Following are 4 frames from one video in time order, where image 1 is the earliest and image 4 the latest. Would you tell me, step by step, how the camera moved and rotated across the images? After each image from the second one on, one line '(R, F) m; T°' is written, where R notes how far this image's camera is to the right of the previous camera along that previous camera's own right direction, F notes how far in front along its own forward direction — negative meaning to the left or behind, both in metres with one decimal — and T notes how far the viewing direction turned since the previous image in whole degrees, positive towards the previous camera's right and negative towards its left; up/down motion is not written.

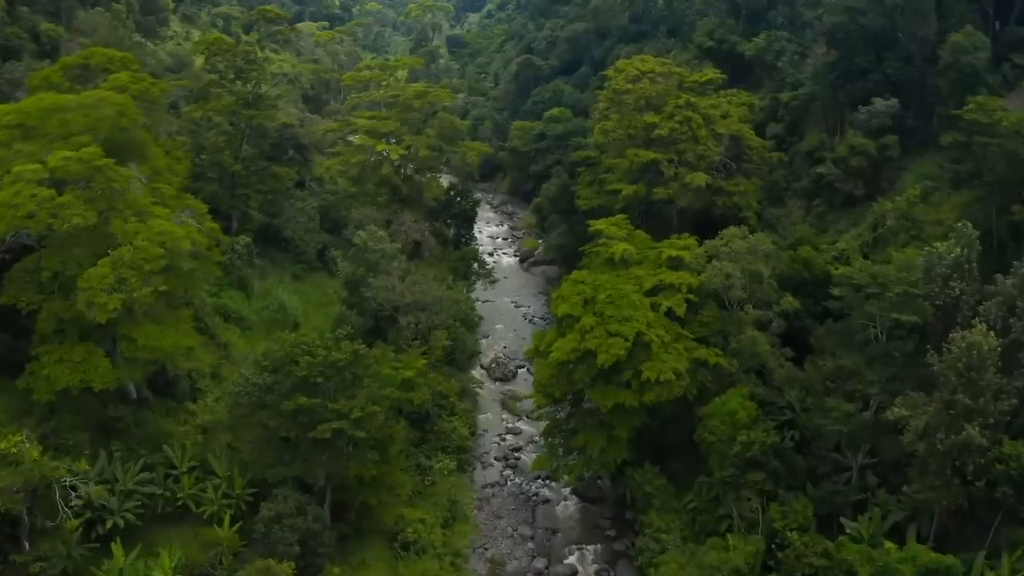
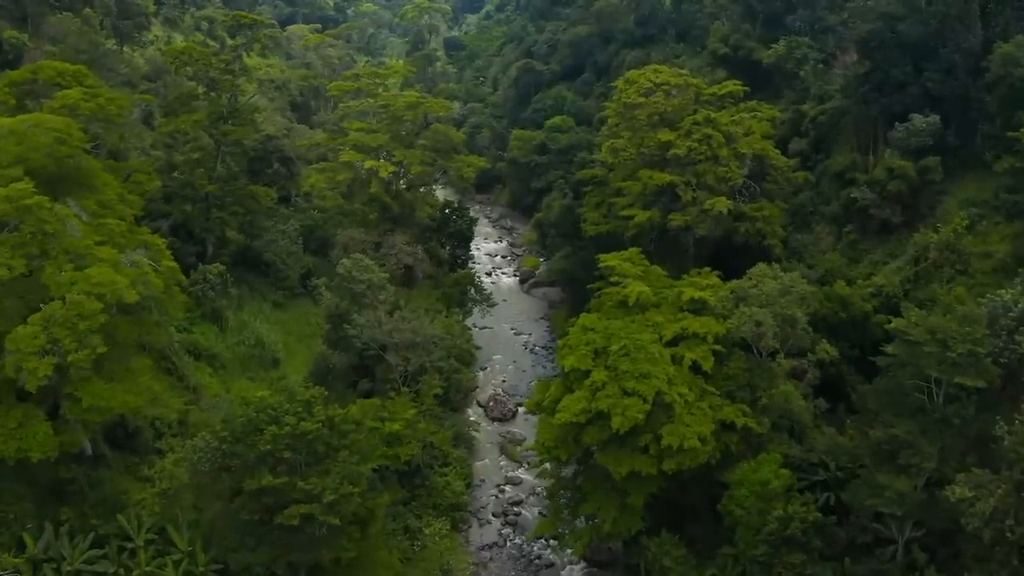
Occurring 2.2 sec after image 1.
(0.0, +2.3) m; 0°
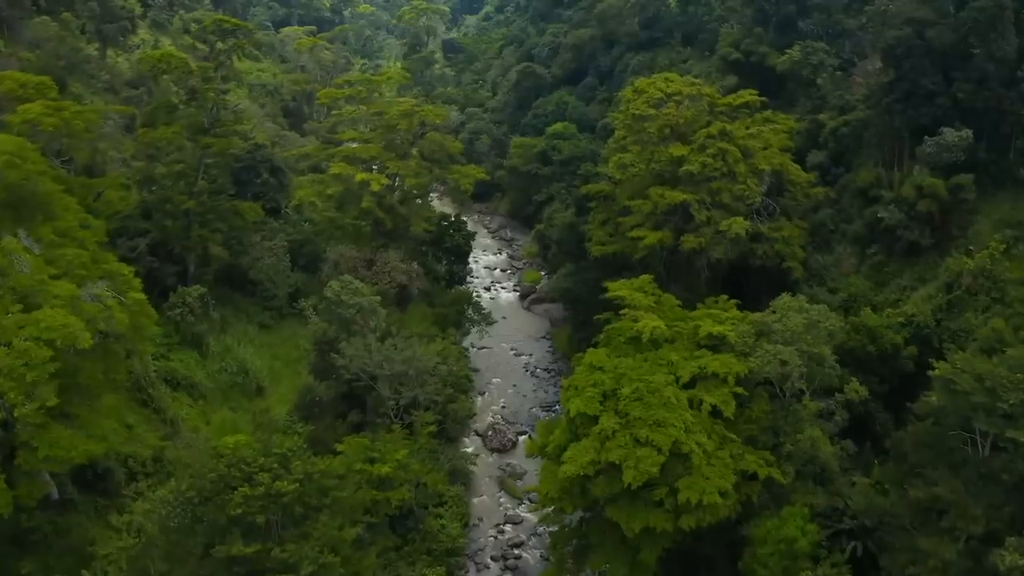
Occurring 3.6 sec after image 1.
(0.0, +1.5) m; 0°
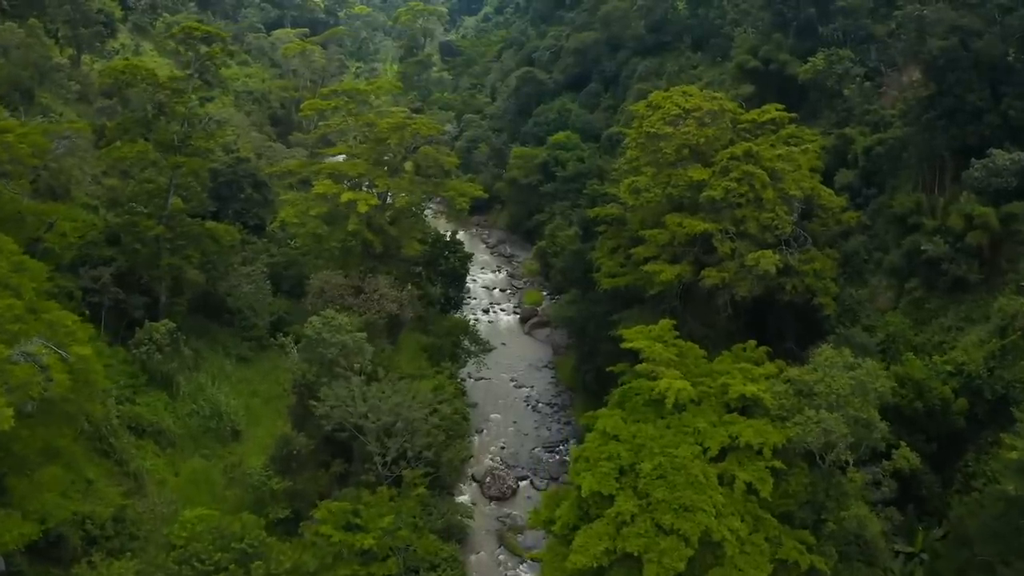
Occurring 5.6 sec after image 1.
(0.0, +2.0) m; 0°
